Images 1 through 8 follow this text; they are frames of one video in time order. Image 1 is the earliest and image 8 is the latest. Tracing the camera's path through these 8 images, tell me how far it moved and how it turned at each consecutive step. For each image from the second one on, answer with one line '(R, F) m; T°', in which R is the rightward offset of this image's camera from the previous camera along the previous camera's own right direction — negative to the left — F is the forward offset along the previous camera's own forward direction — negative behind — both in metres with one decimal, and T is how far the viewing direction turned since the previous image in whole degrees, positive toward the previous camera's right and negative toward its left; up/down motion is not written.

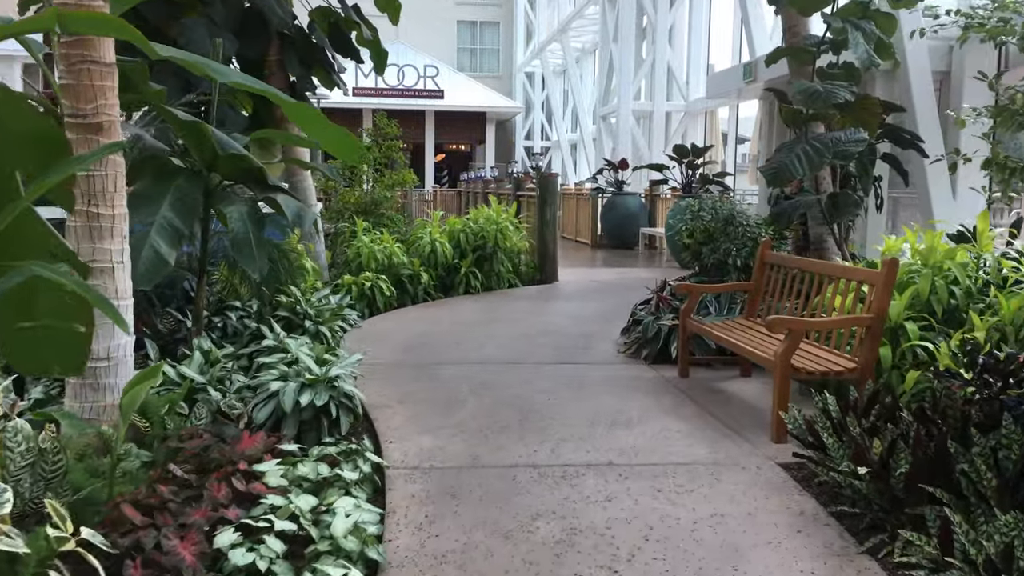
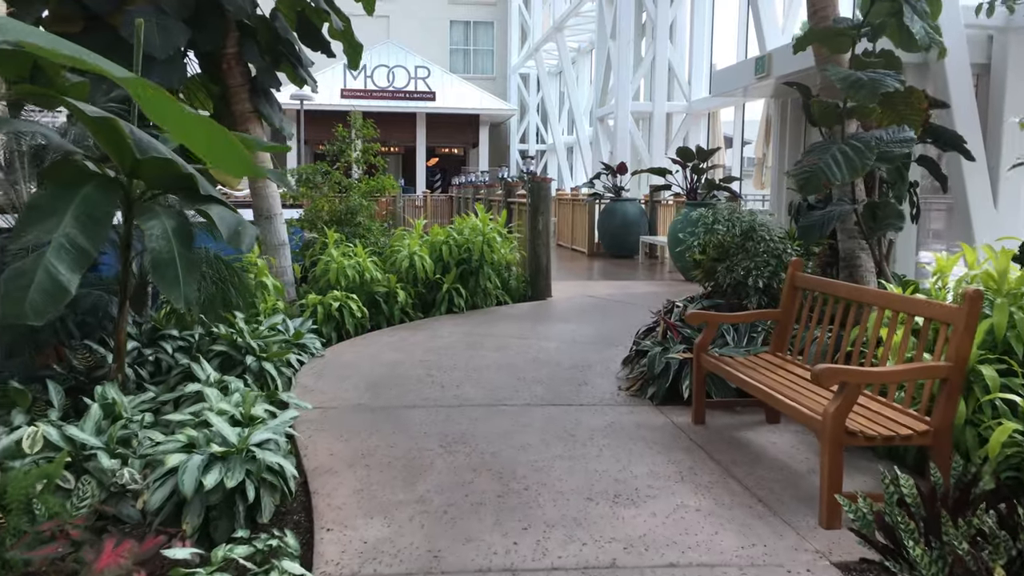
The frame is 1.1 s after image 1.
(+0.1, +0.8) m; 0°
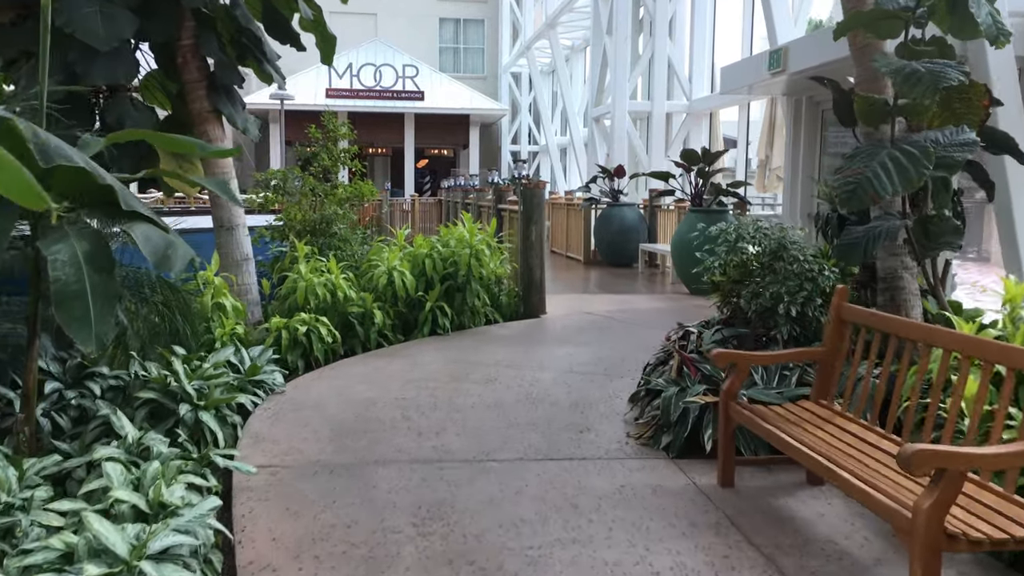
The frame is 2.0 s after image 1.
(0.0, +0.7) m; +1°
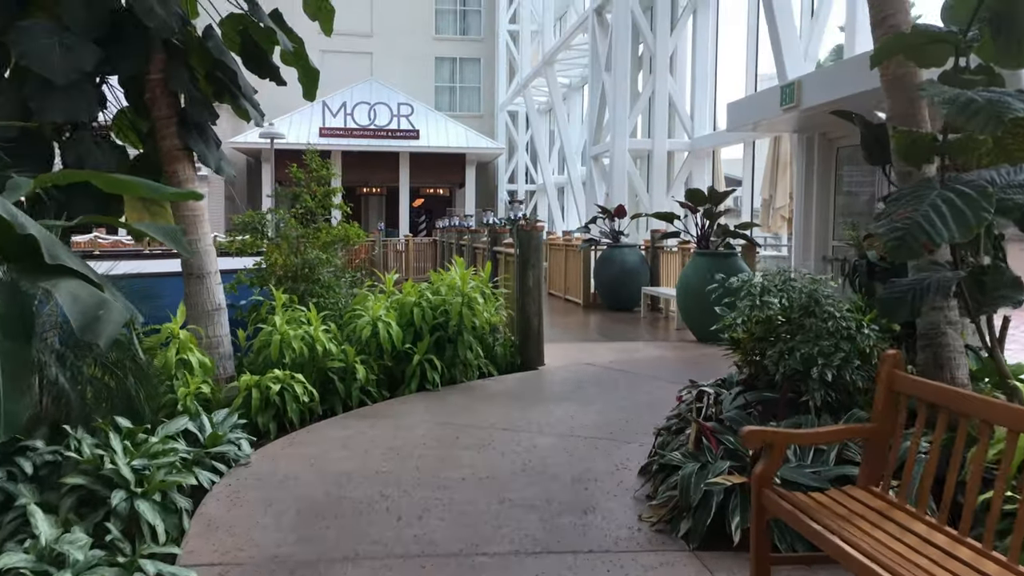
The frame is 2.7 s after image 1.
(0.0, +0.5) m; 0°
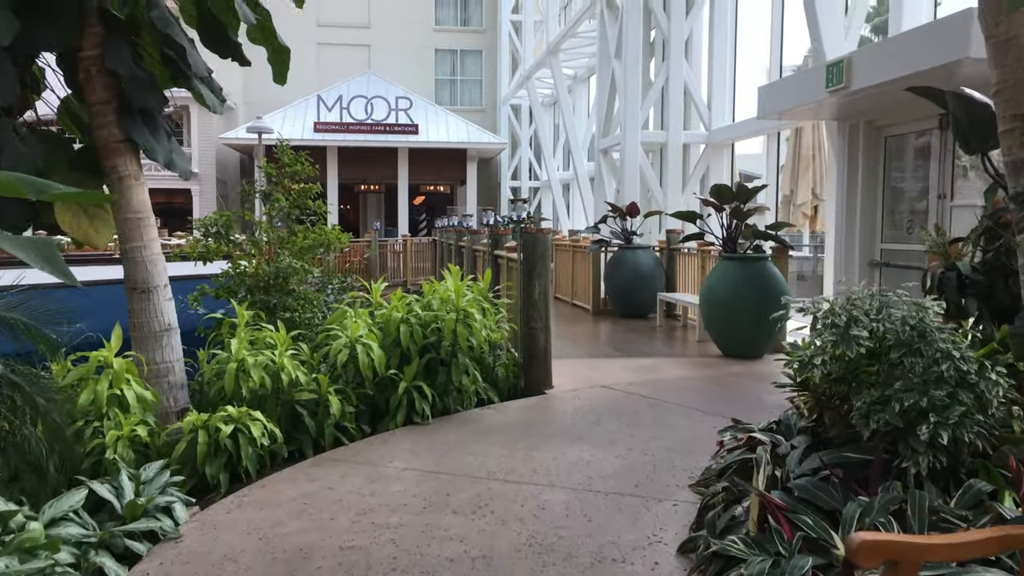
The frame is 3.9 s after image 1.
(0.0, +0.9) m; 0°
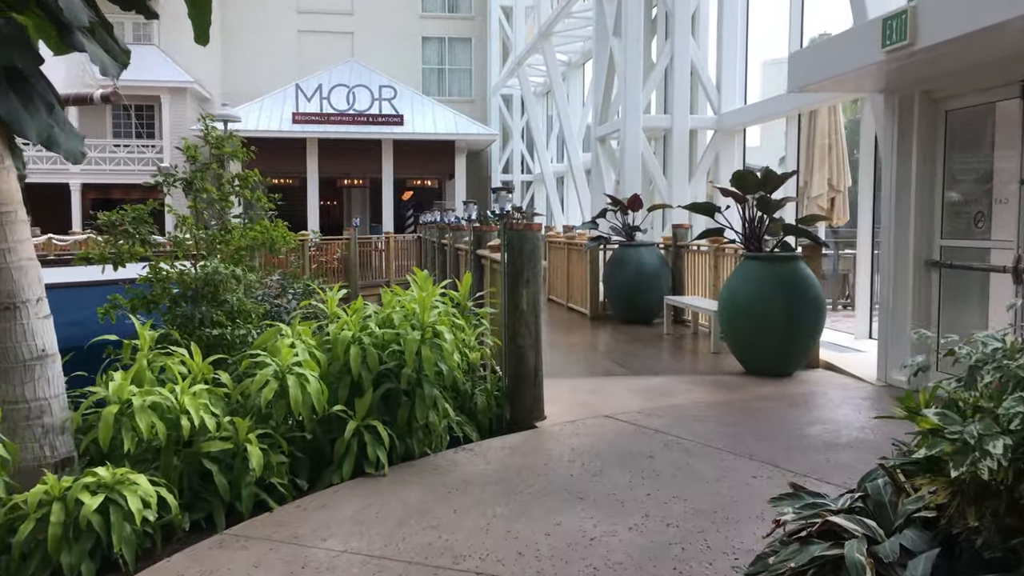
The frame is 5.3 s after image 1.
(+0.1, +1.1) m; 0°
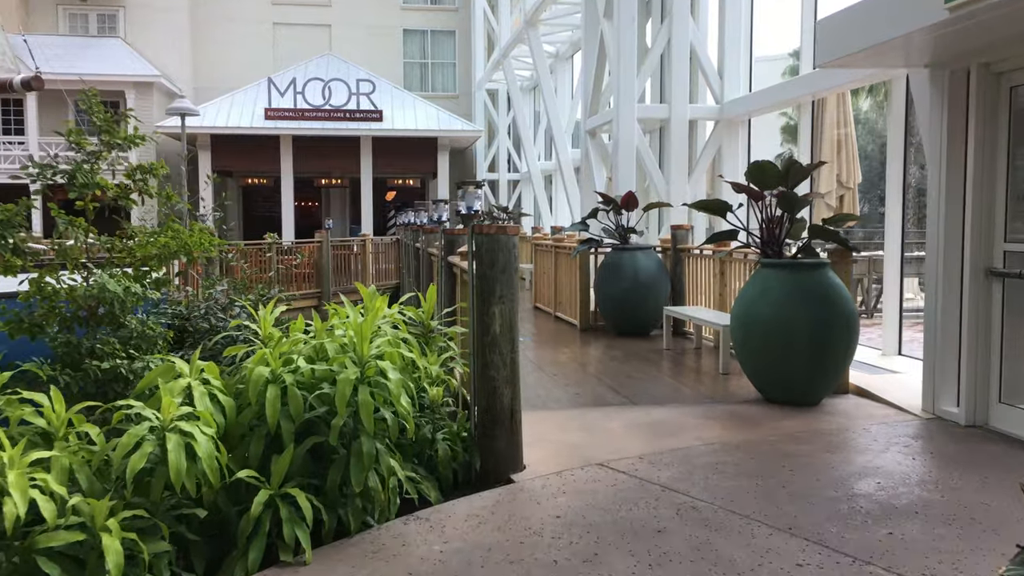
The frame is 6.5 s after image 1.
(+0.1, +0.9) m; +1°
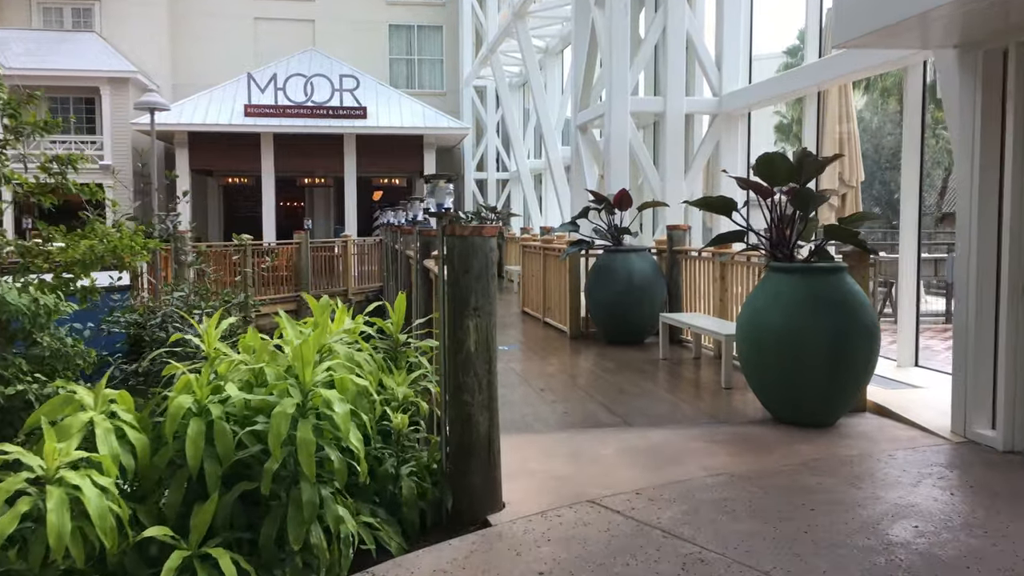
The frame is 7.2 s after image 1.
(+0.1, +0.5) m; +1°
